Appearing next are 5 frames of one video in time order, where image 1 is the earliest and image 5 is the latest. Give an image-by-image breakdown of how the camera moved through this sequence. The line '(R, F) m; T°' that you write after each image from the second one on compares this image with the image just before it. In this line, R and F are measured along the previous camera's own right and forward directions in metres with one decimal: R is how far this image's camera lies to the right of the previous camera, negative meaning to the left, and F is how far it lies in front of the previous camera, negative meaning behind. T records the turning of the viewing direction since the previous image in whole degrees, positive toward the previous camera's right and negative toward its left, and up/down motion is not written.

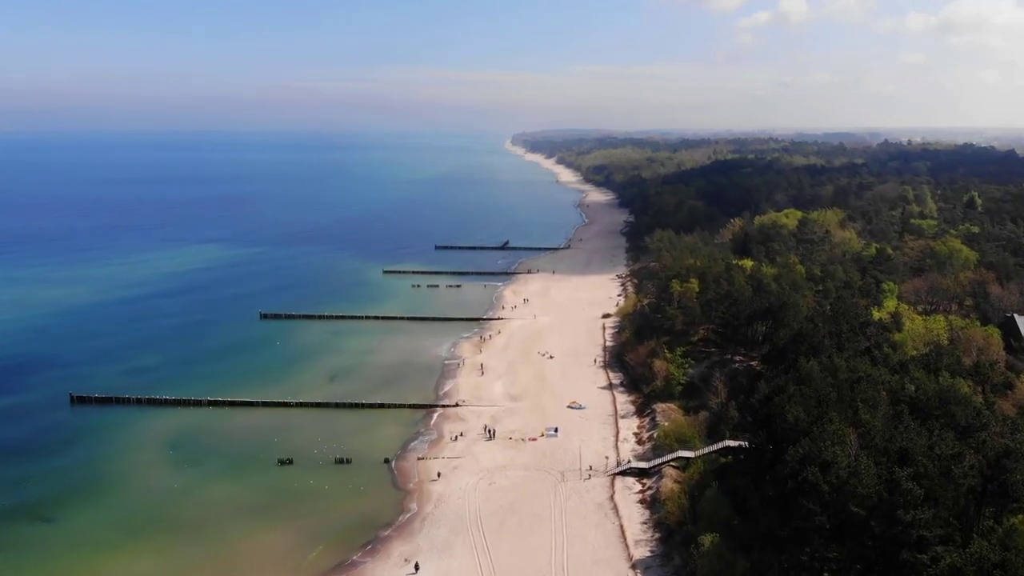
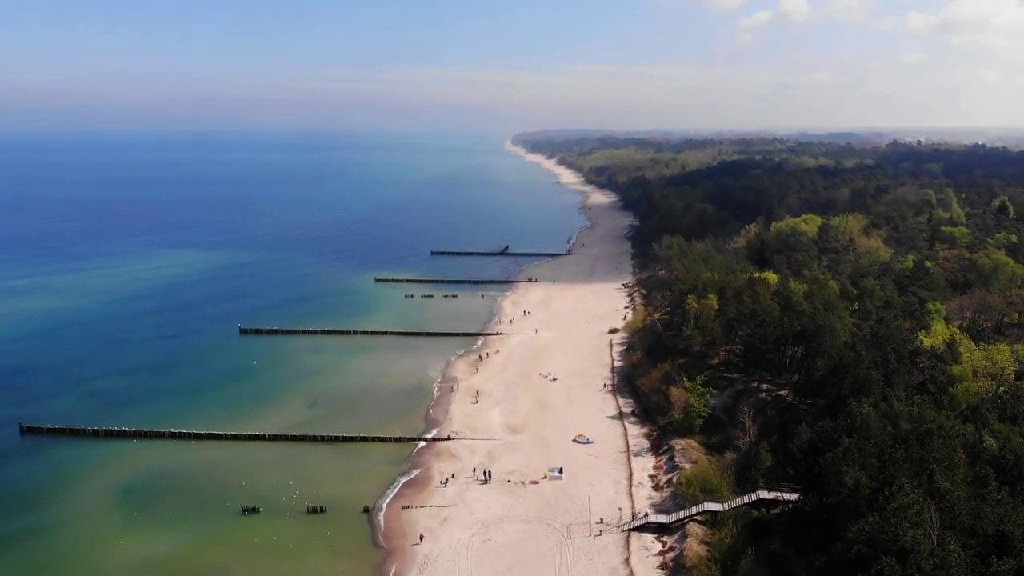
(+0.1, +4.4) m; 0°
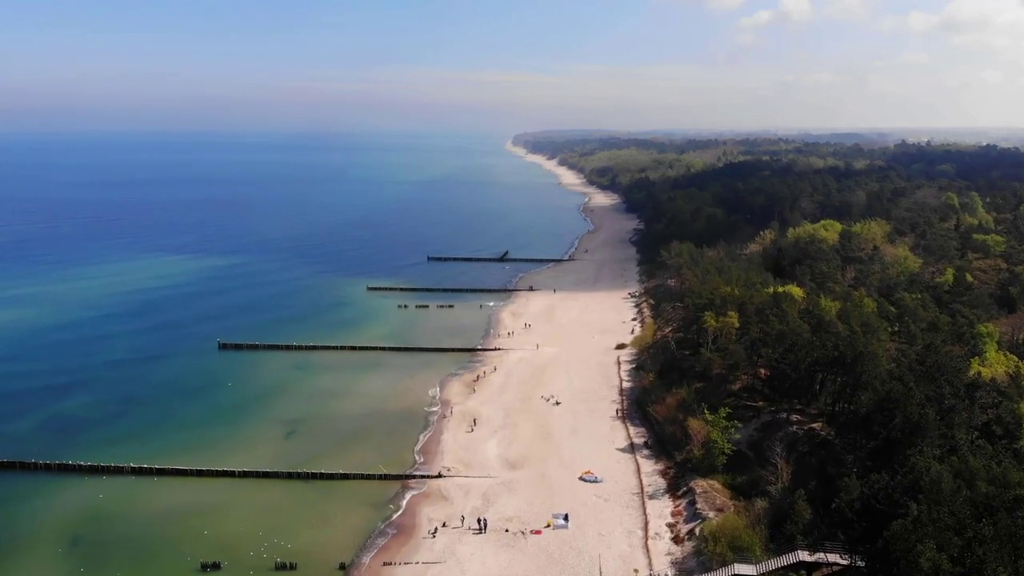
(+0.1, +3.9) m; 0°
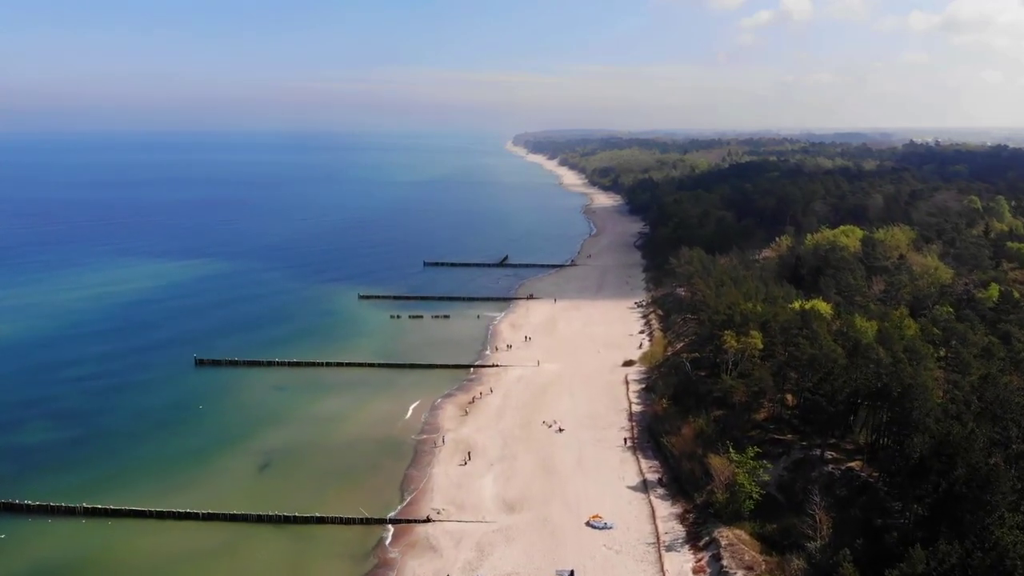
(+0.1, +3.7) m; 0°
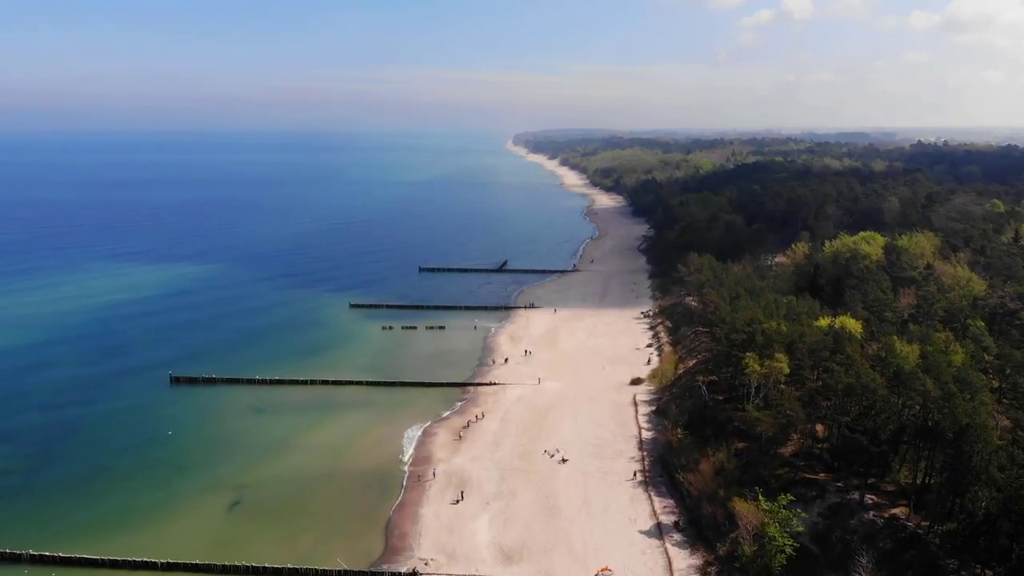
(+0.1, +3.4) m; 0°
